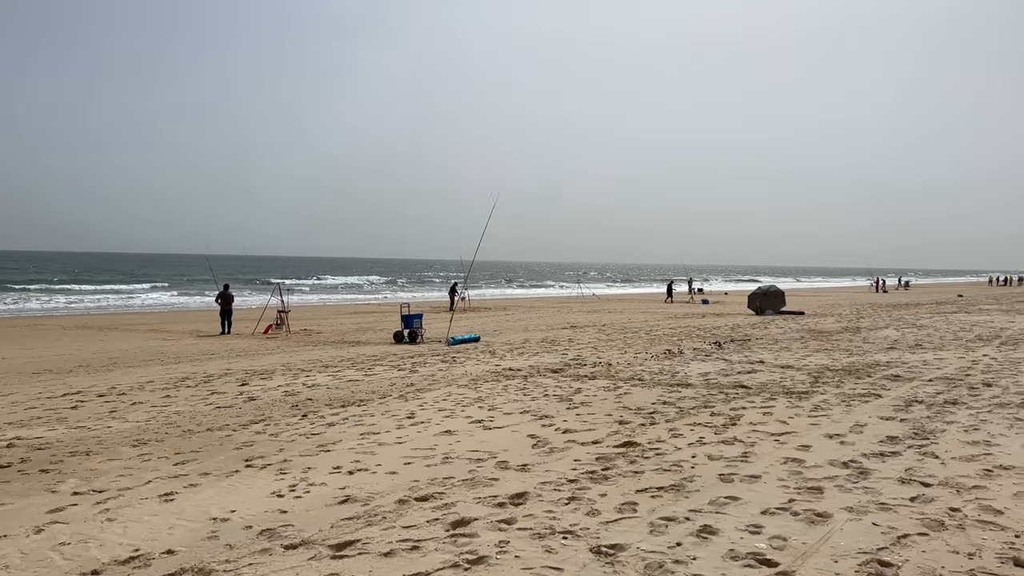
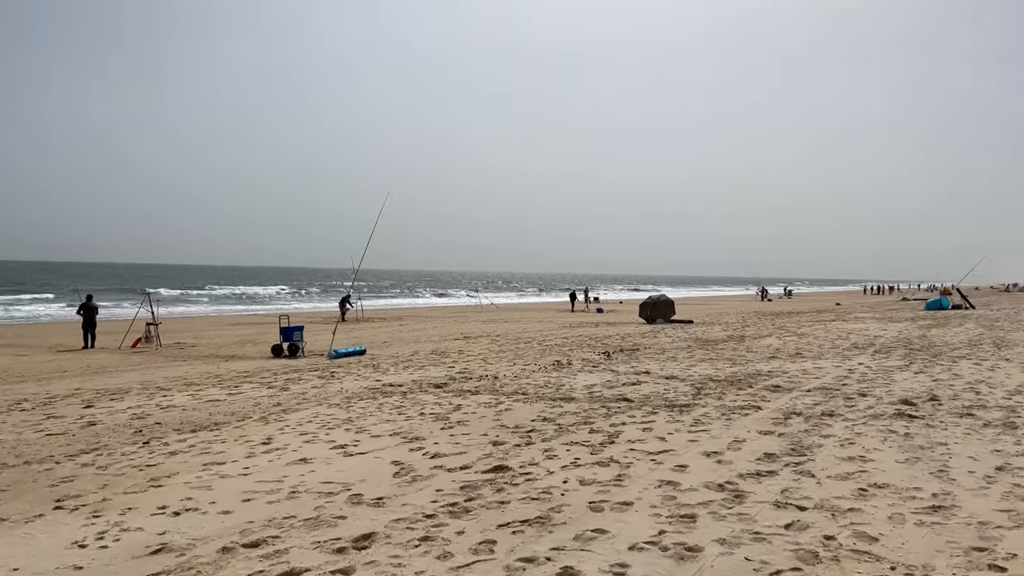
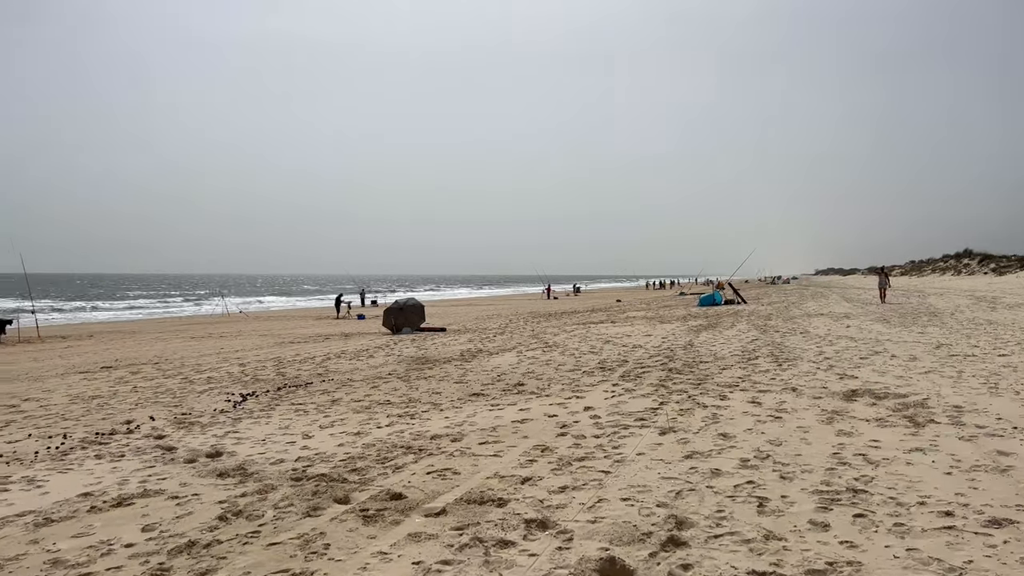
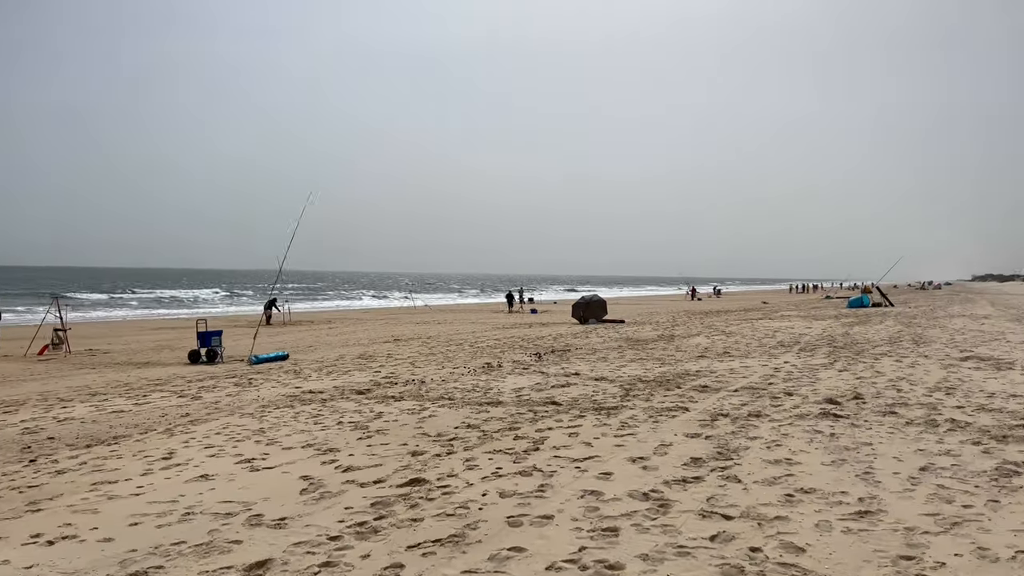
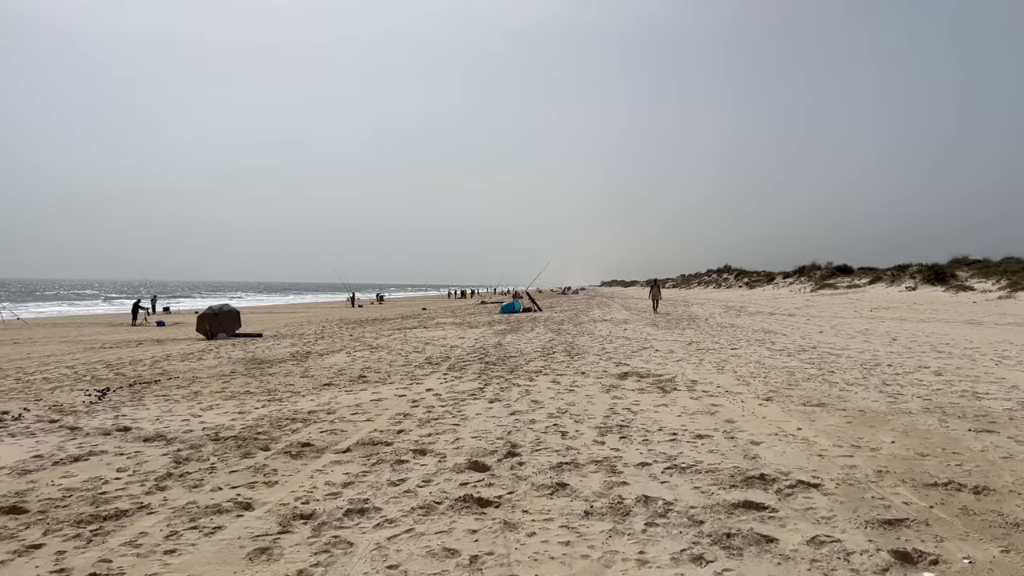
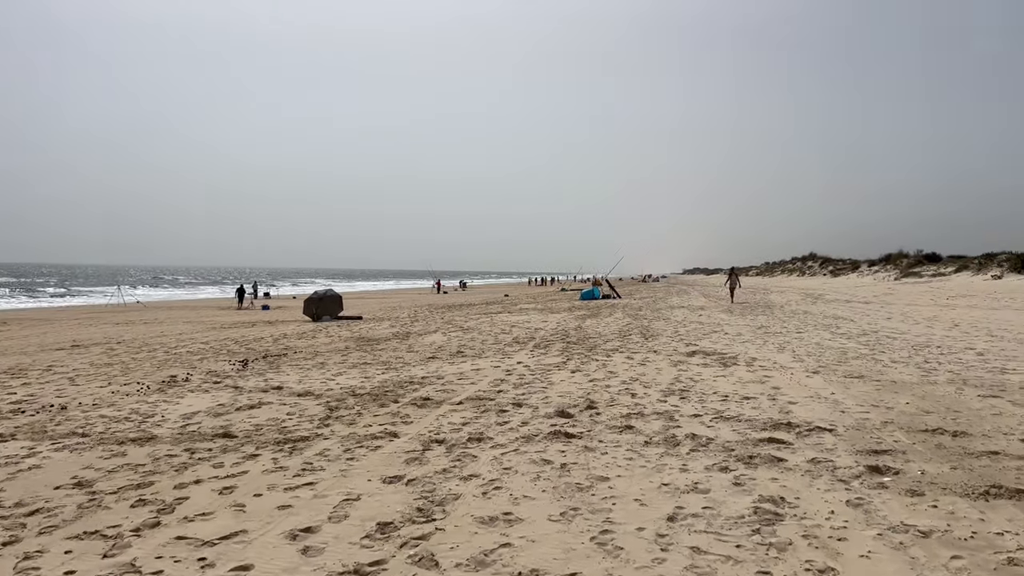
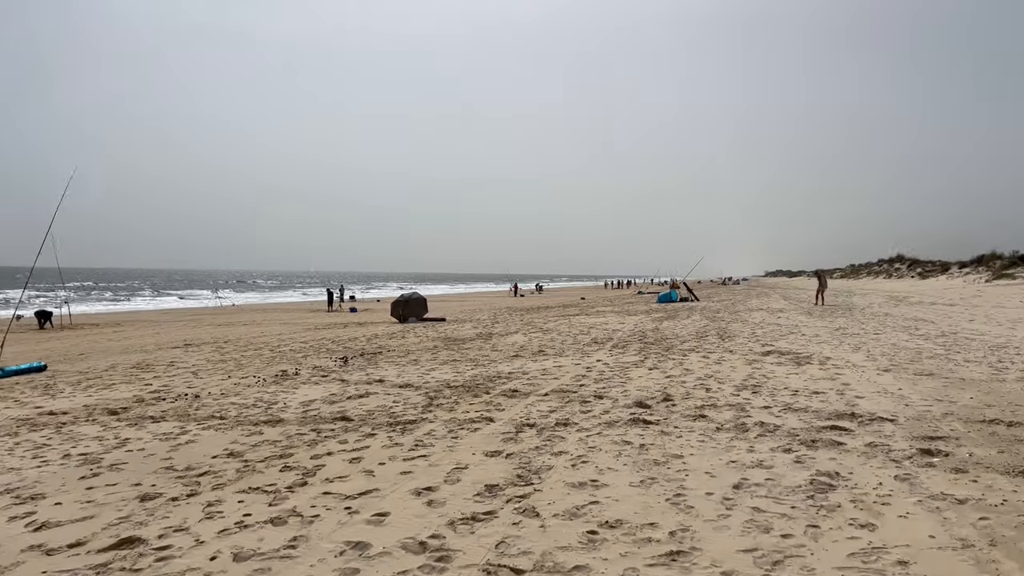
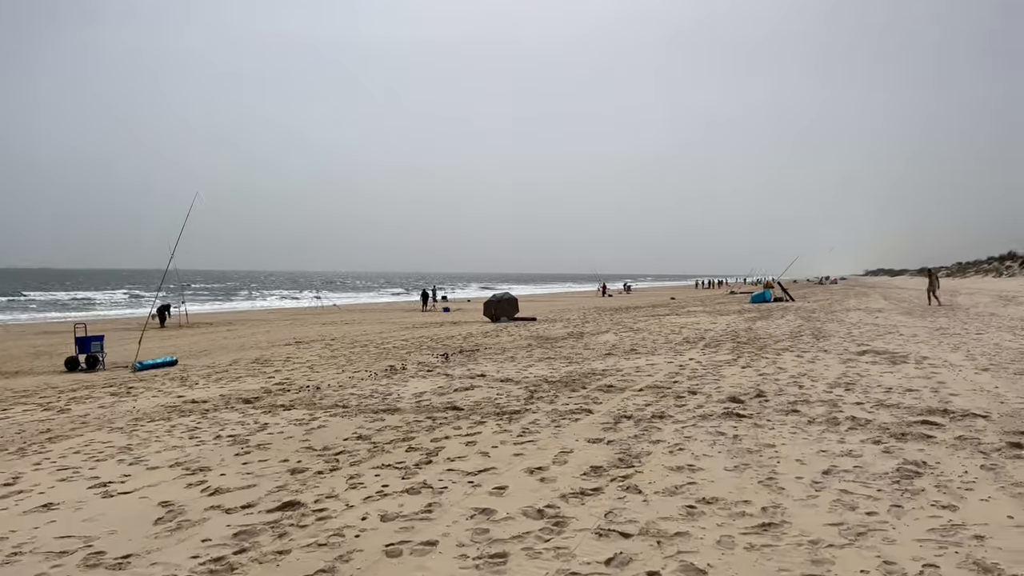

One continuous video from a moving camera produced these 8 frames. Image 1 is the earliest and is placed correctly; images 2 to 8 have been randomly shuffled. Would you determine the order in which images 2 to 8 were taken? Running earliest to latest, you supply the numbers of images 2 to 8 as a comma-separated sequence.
2, 4, 8, 7, 6, 5, 3
